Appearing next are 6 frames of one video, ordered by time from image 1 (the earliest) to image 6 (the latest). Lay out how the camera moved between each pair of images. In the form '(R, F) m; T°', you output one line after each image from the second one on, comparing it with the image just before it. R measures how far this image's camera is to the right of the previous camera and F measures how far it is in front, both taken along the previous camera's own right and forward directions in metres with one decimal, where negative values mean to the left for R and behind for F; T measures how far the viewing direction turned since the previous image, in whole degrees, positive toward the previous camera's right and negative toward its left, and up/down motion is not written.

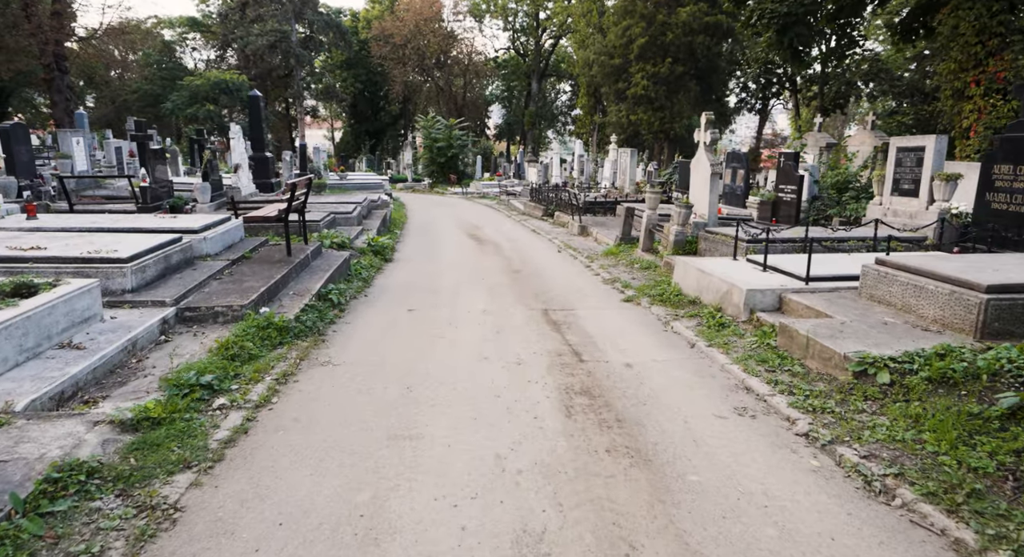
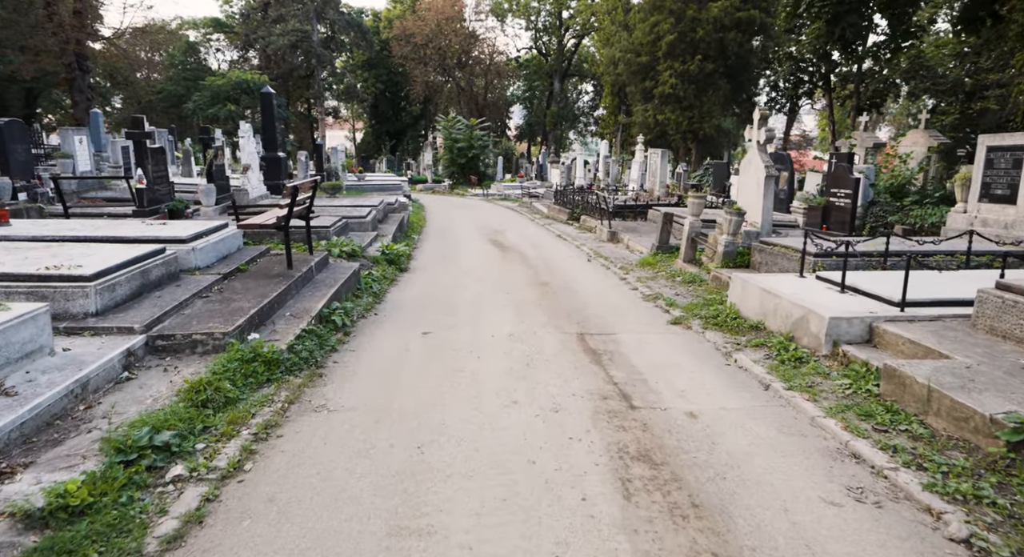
(-0.1, +1.0) m; -2°
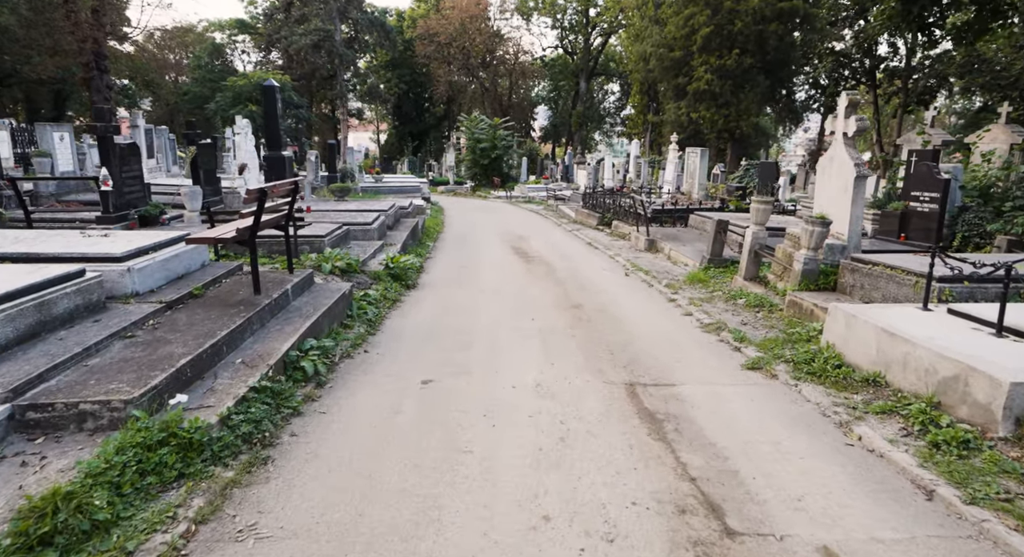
(0.0, +1.6) m; -2°
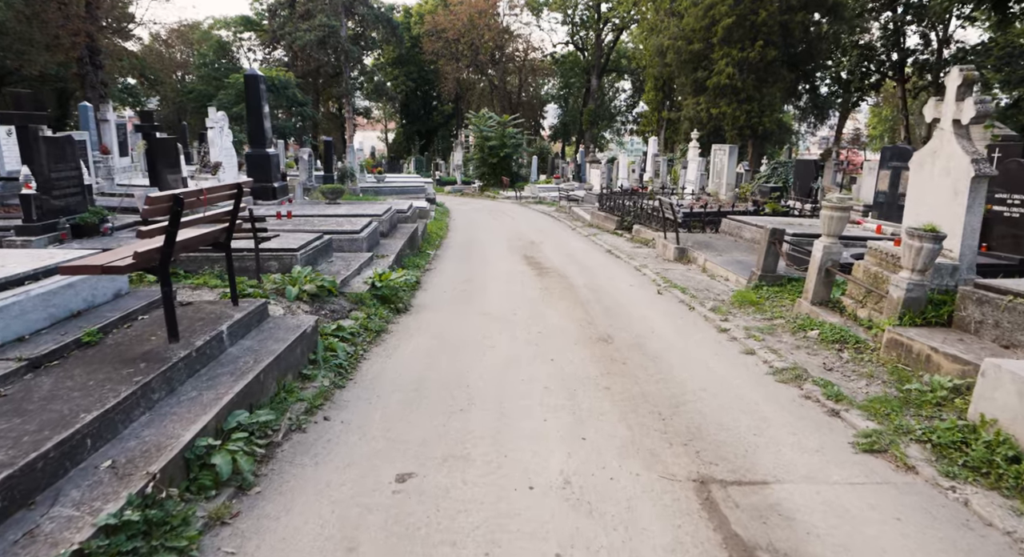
(0.0, +1.6) m; -1°
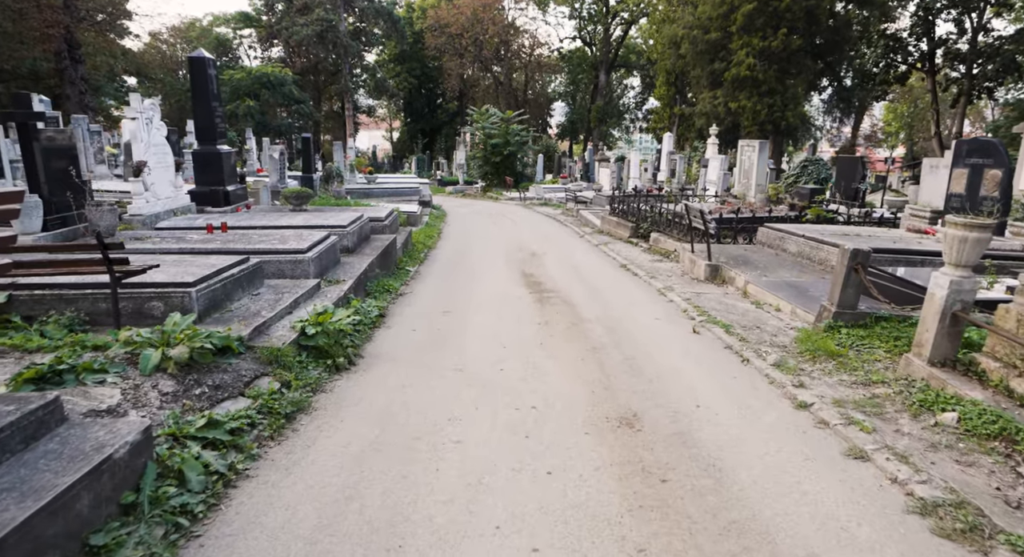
(+0.2, +2.2) m; -1°
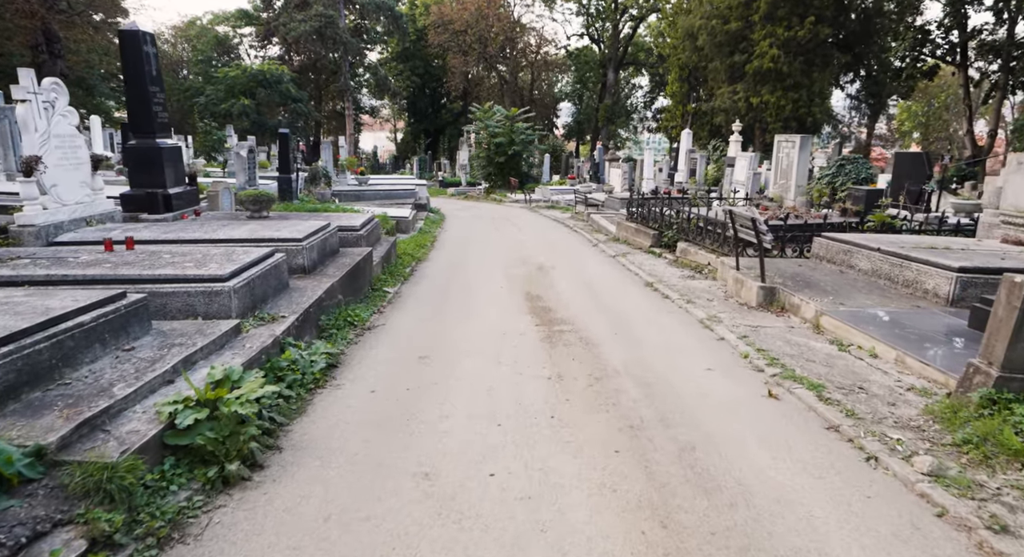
(+0.1, +2.1) m; -1°
